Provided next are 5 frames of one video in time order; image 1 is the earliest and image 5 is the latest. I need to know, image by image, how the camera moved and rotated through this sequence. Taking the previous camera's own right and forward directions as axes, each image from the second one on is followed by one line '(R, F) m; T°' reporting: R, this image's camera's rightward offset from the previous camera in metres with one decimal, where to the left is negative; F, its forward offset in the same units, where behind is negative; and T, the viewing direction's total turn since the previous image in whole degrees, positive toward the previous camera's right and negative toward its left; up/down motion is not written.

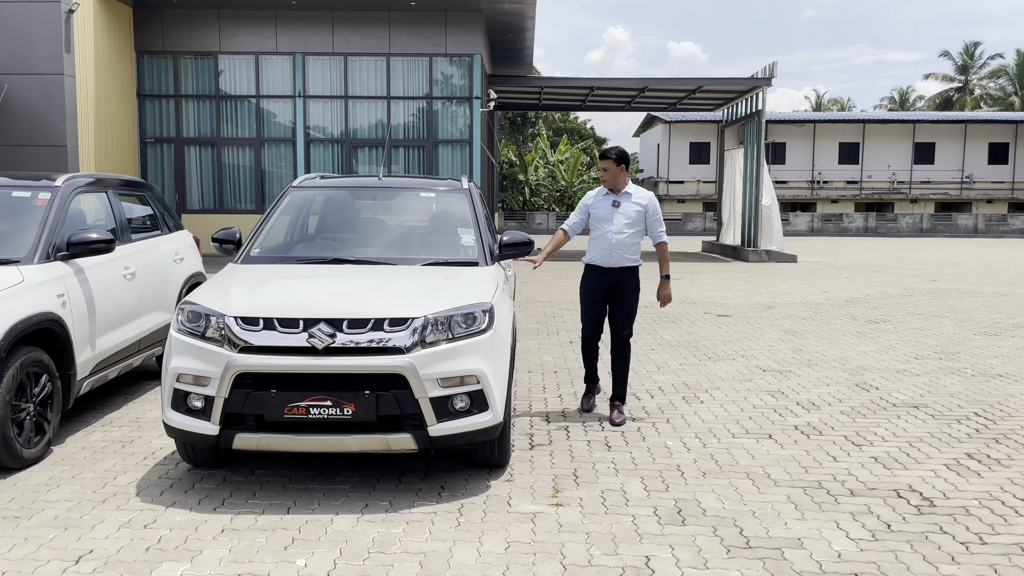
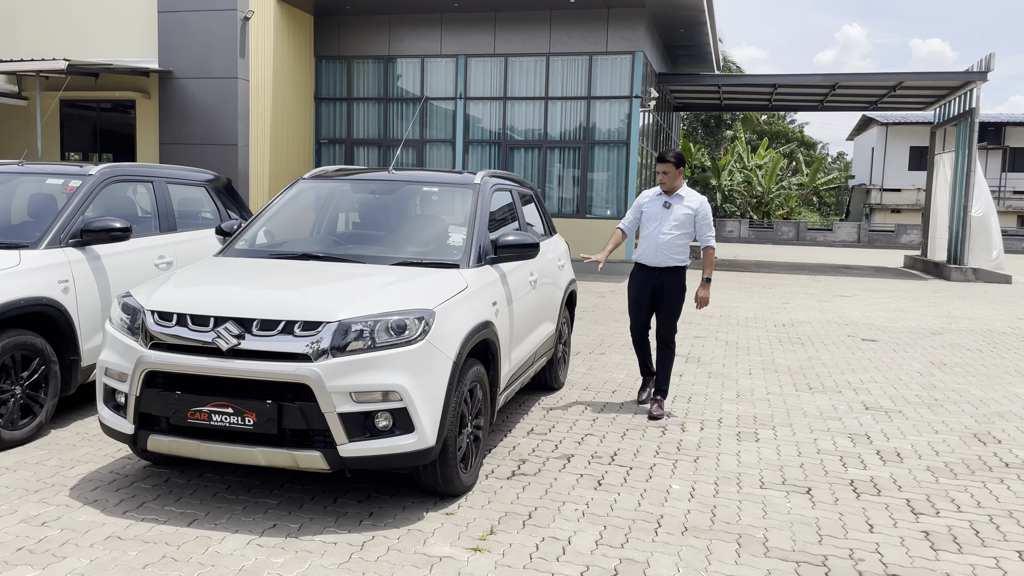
(+1.1, +0.7) m; -14°
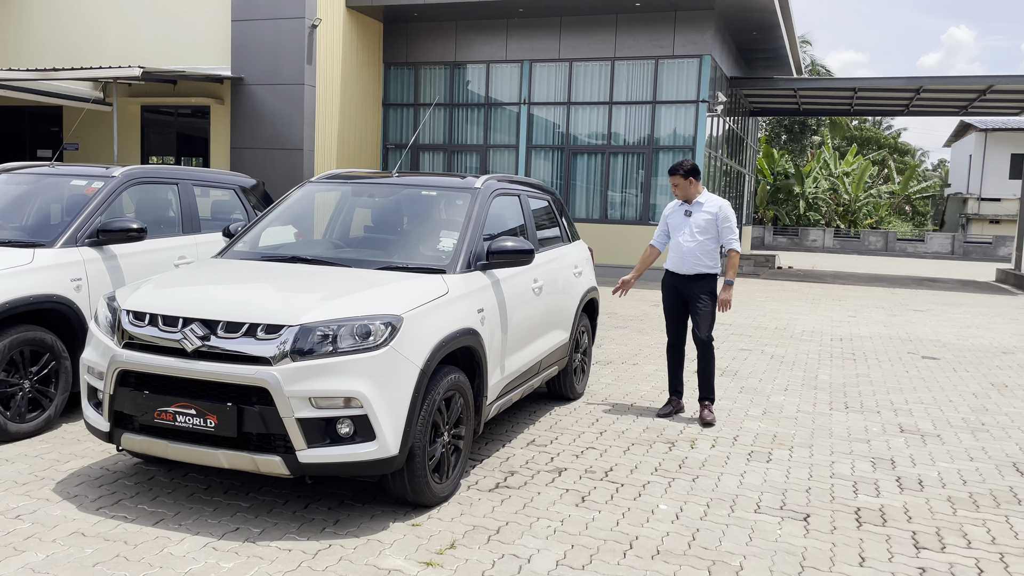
(+0.5, +0.1) m; -6°
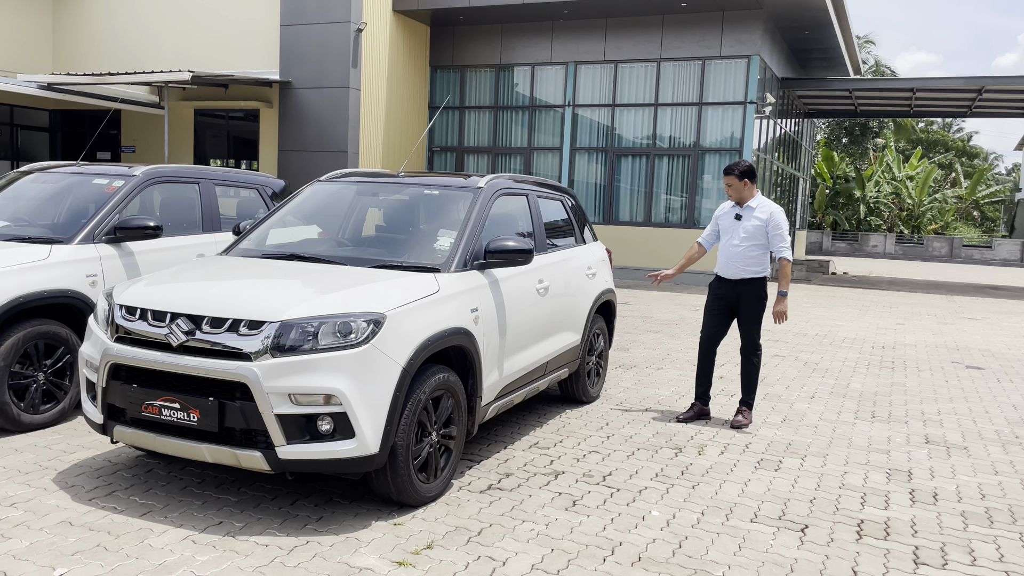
(+0.3, +0.1) m; -4°
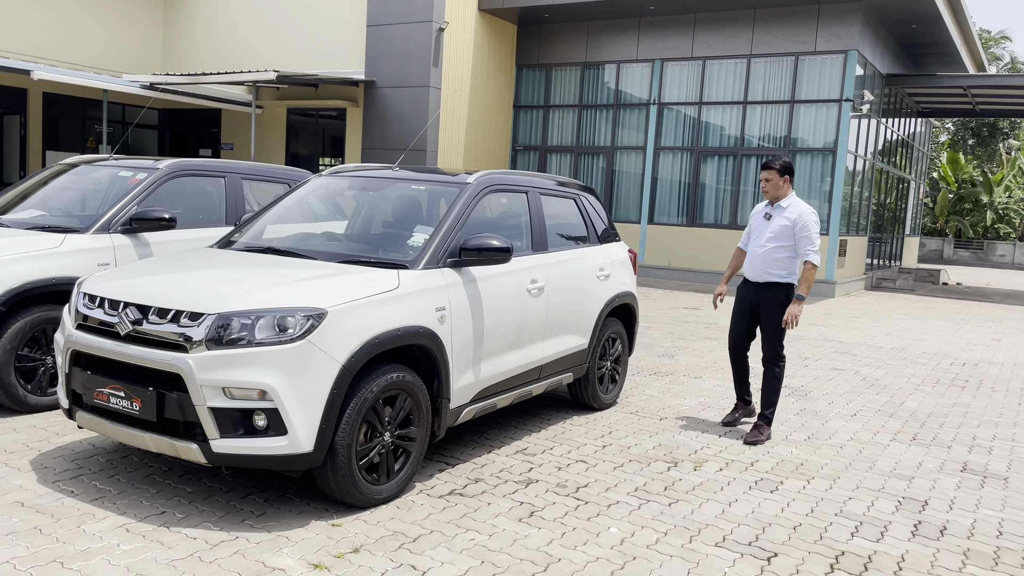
(+0.7, +0.2) m; -7°
